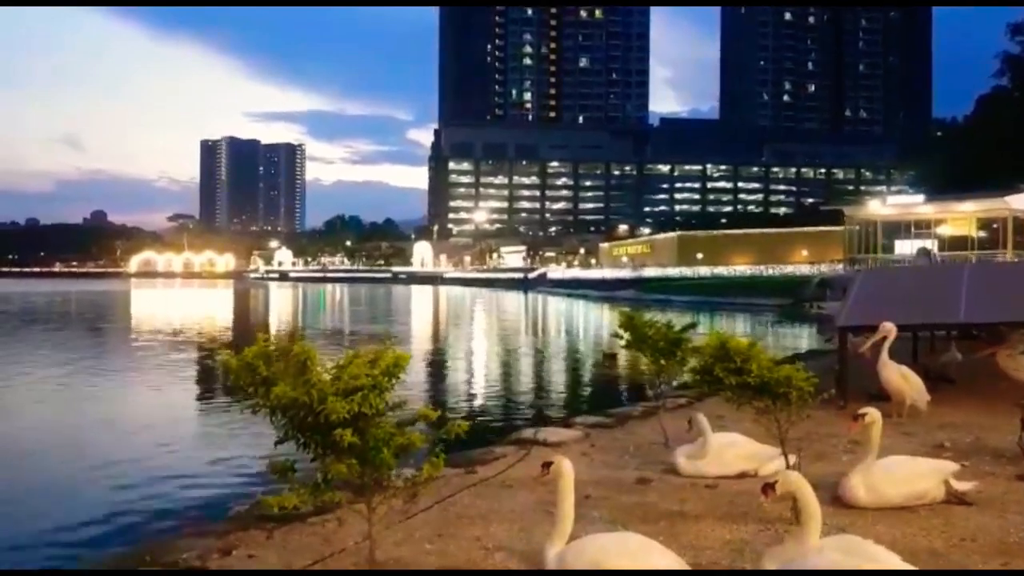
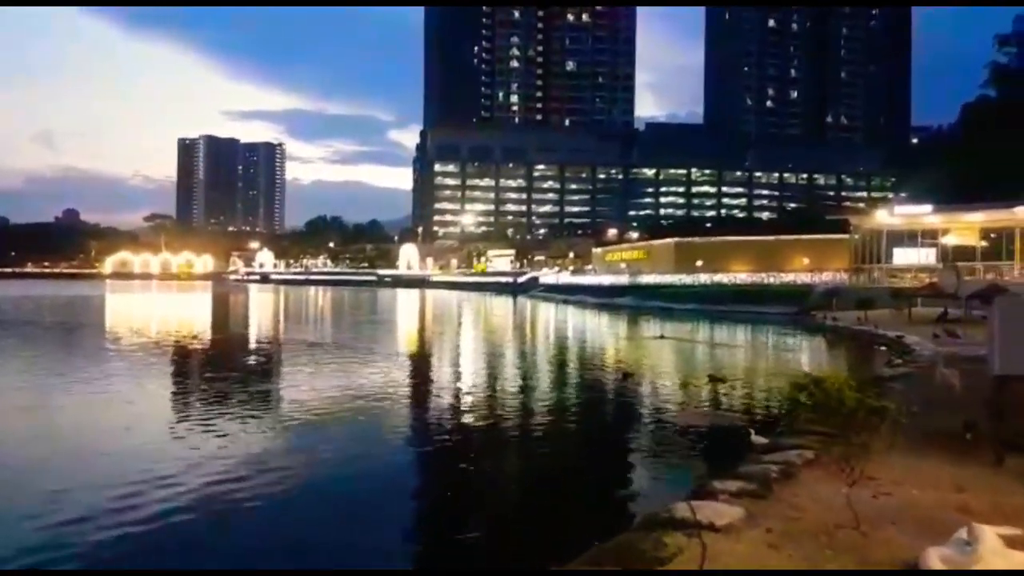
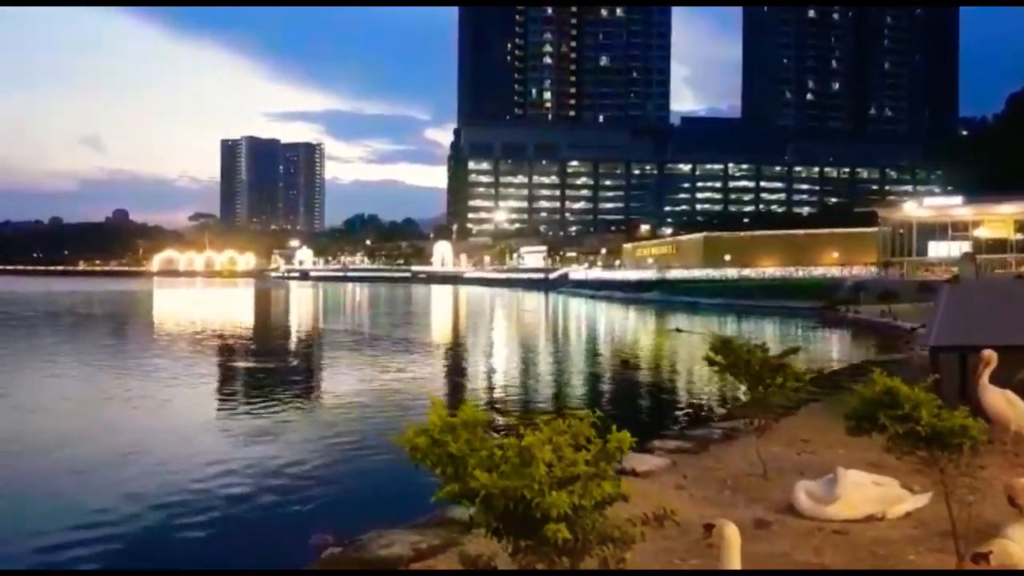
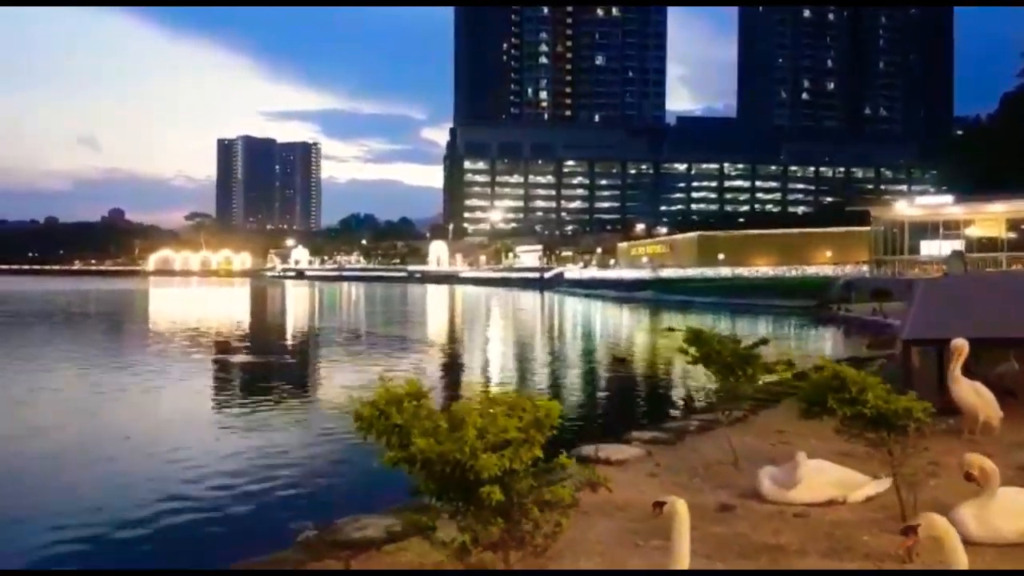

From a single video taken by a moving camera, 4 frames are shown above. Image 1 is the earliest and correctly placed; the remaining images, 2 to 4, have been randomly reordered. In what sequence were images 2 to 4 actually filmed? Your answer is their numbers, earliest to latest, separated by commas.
4, 3, 2
